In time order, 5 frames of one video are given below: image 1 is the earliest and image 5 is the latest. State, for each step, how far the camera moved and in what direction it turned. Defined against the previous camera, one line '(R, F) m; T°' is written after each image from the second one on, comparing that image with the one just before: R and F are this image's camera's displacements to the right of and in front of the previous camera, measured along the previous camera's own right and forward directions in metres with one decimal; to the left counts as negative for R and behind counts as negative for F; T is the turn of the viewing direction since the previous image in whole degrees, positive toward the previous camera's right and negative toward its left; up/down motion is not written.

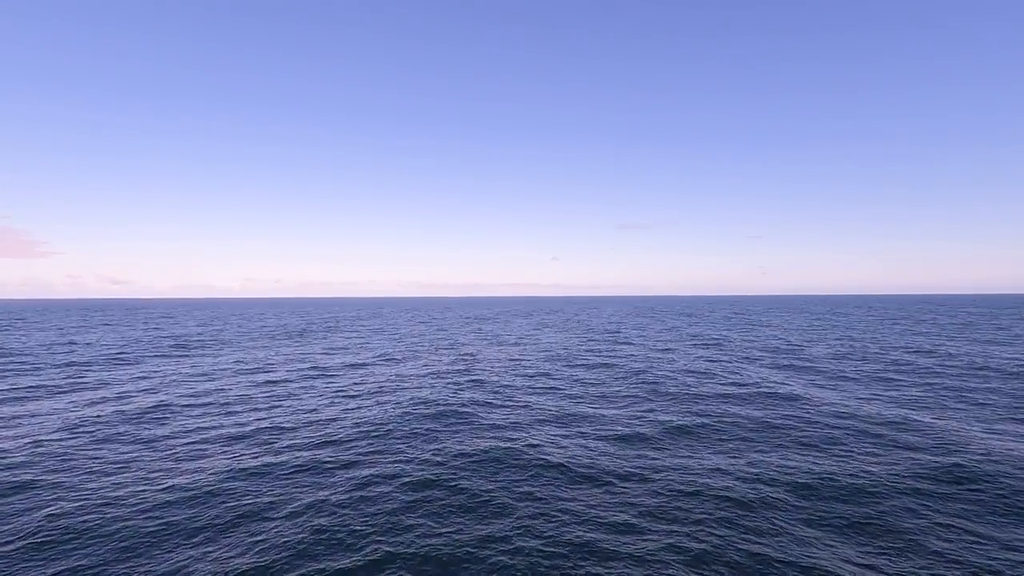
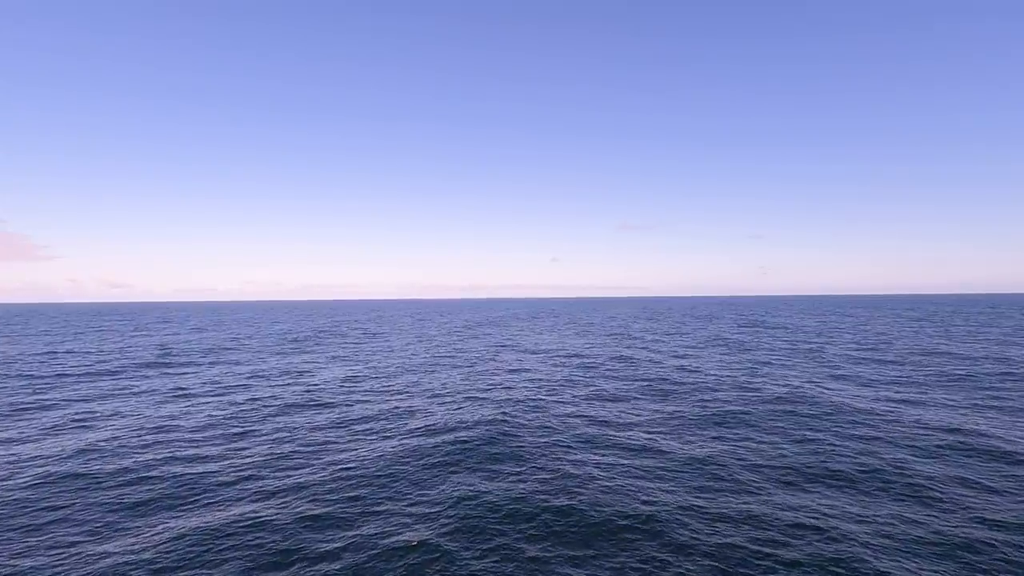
(-0.1, +1.3) m; 0°
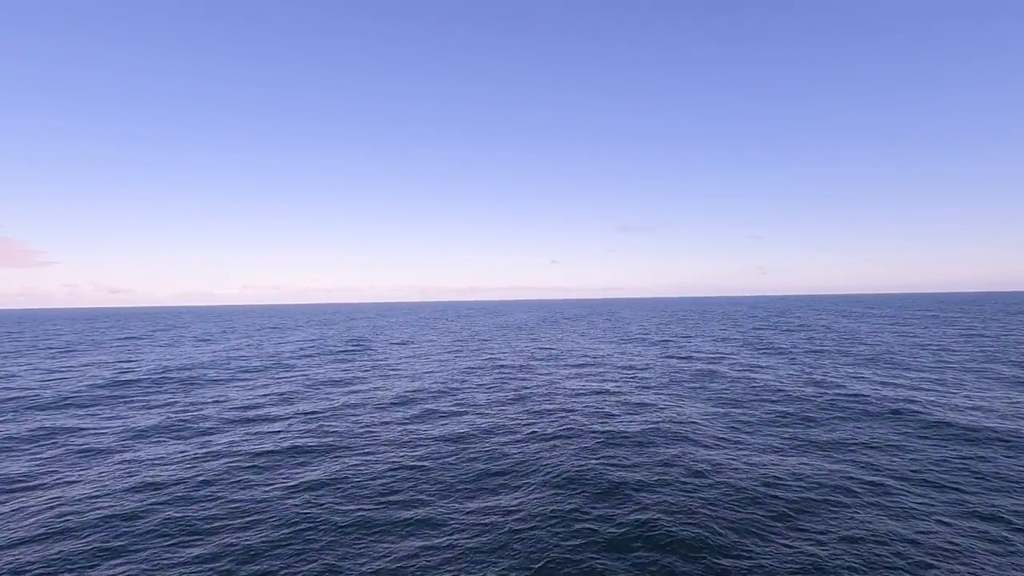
(-0.9, +3.8) m; 0°
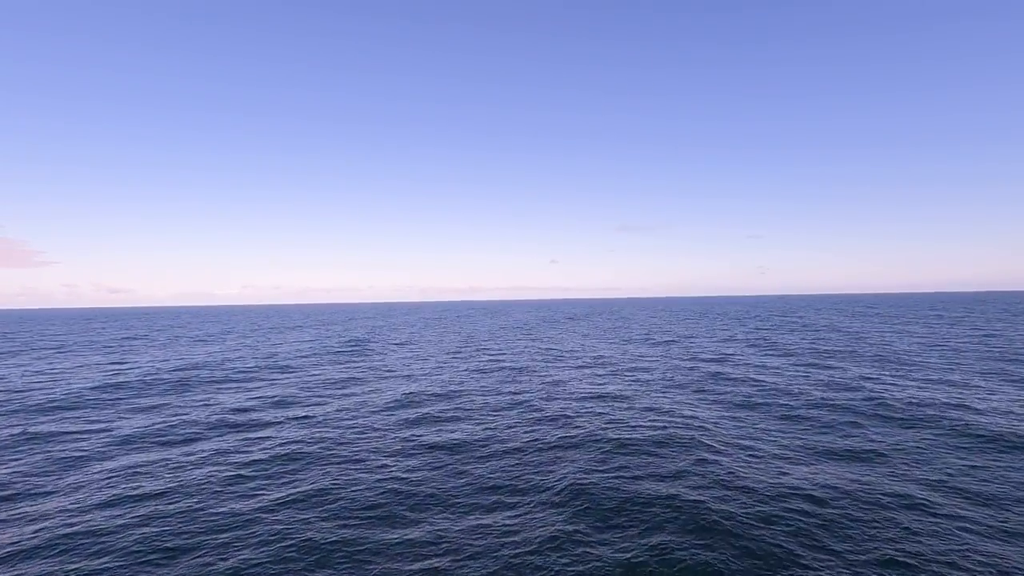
(-4.7, -6.4) m; 0°
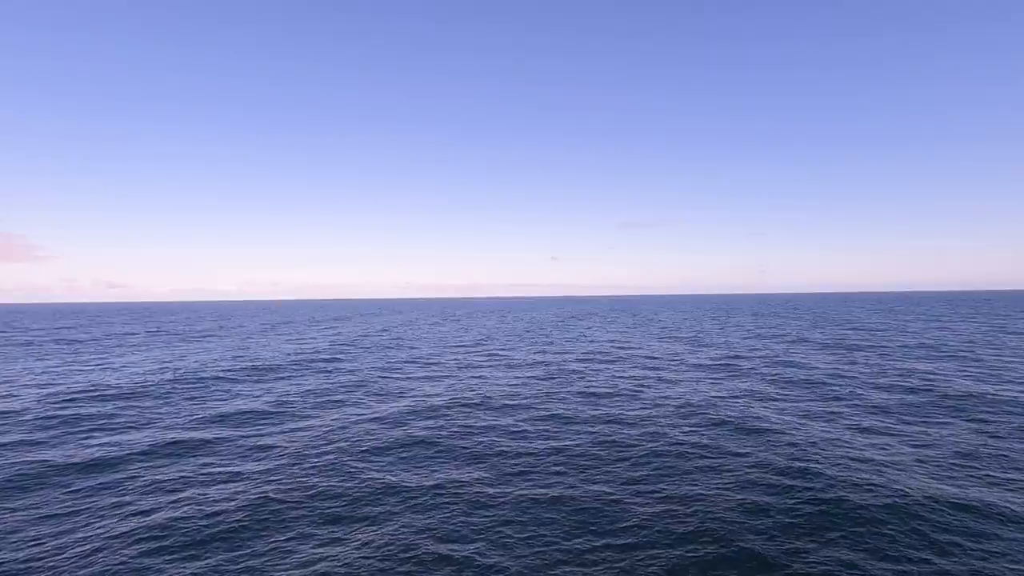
(-0.9, +9.1) m; 0°
